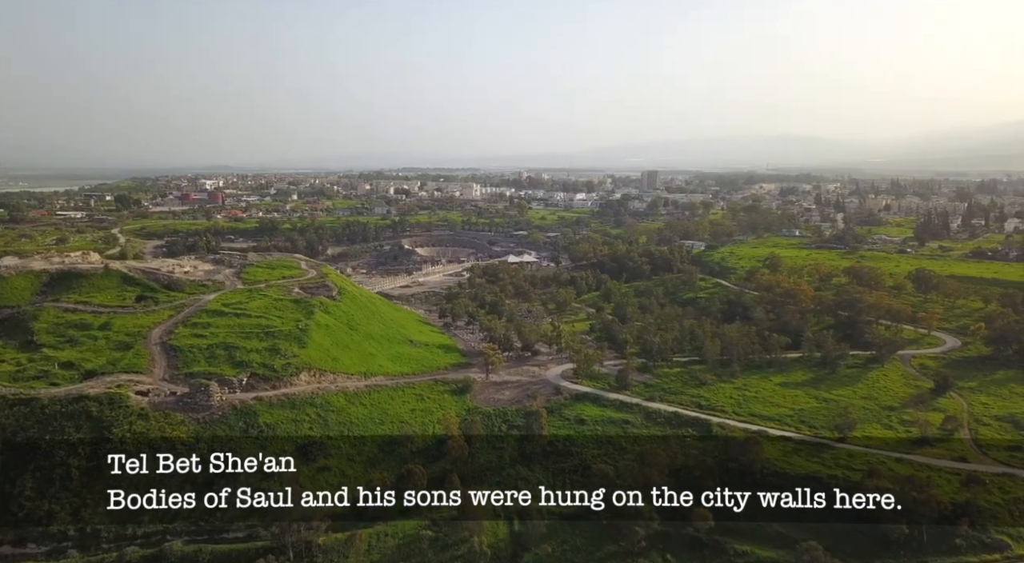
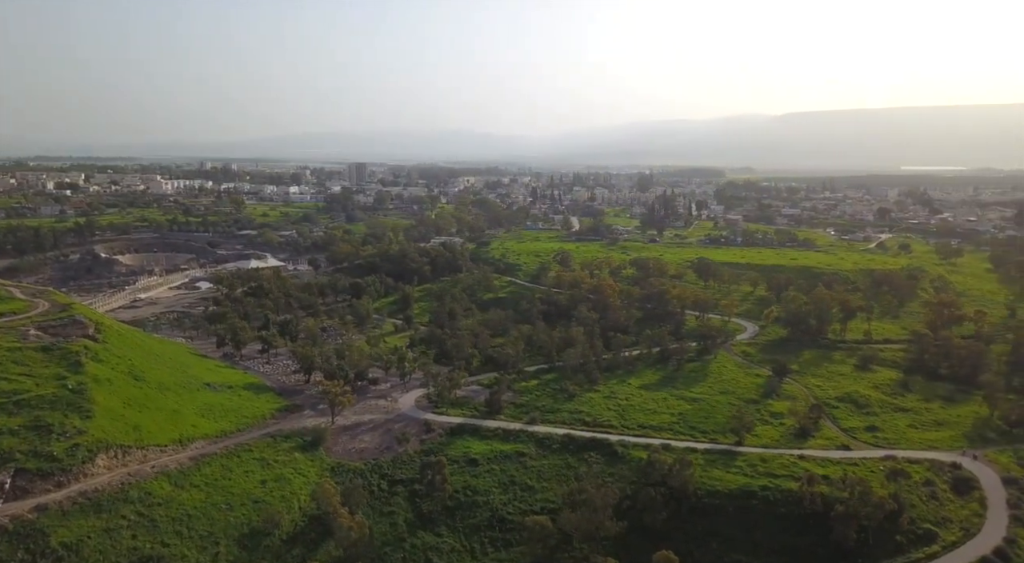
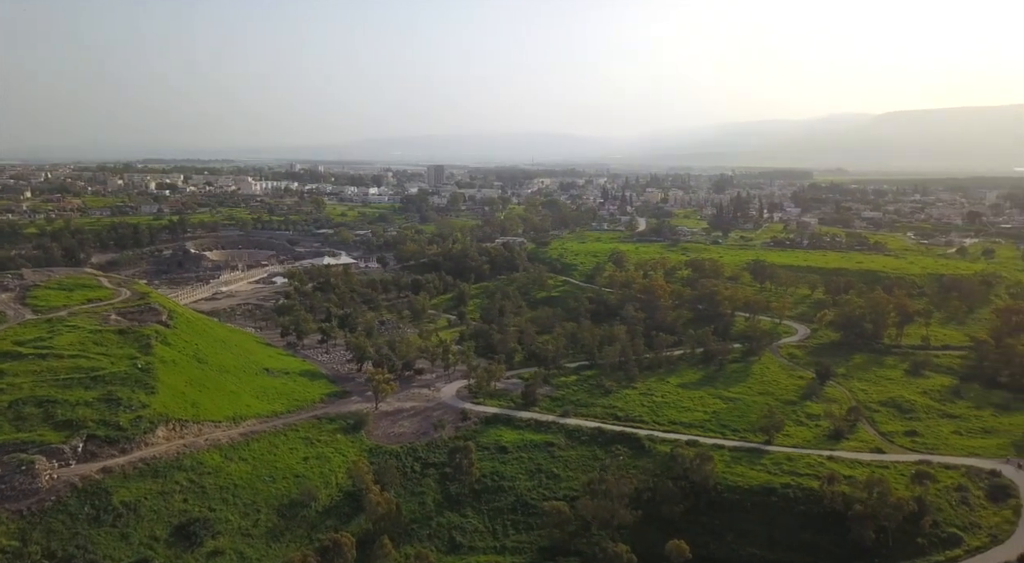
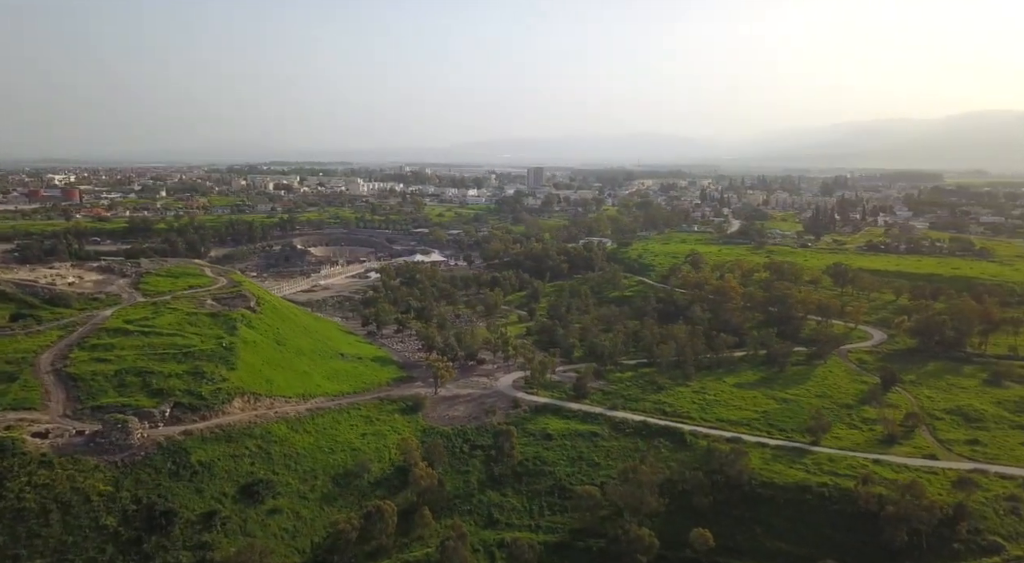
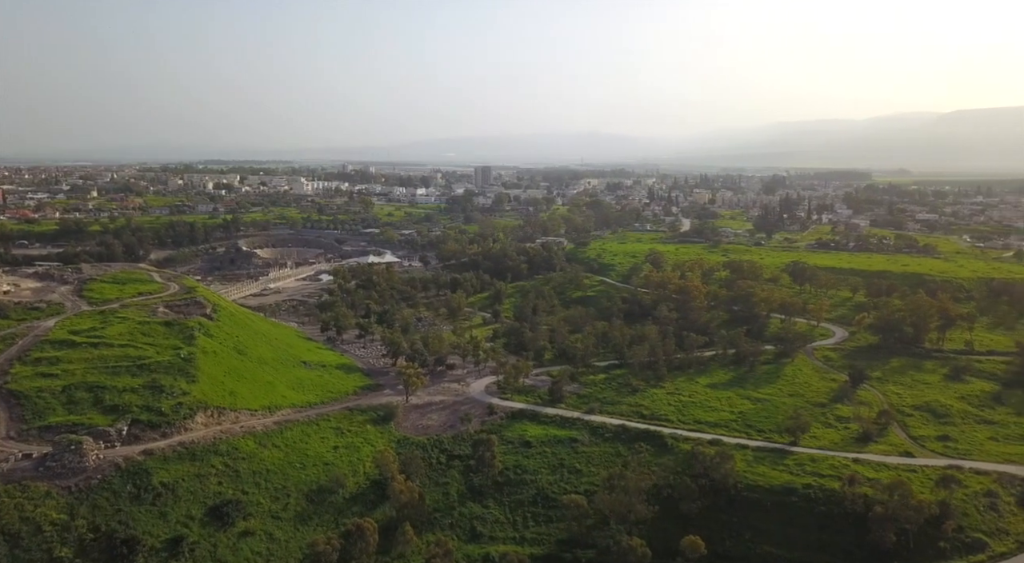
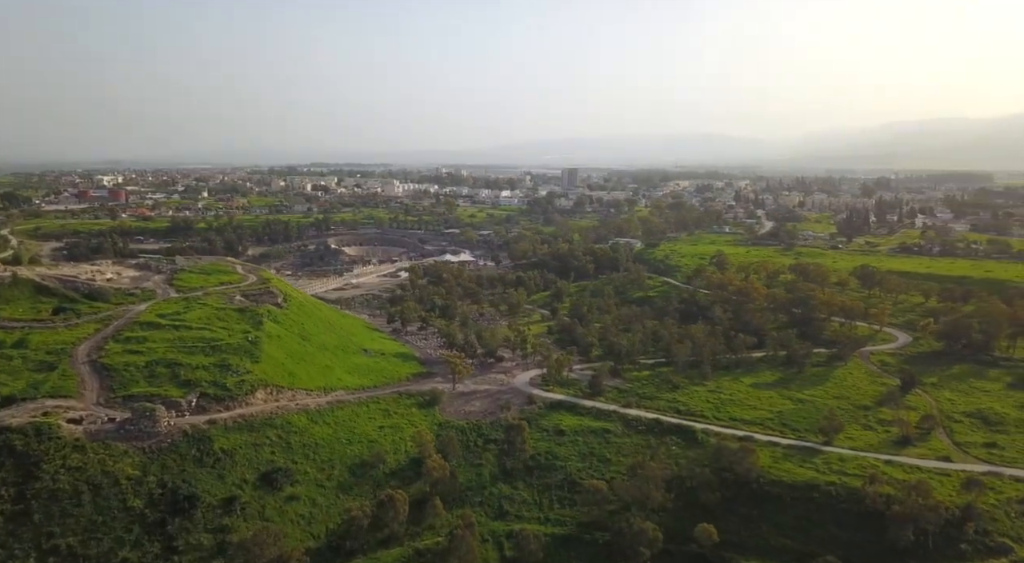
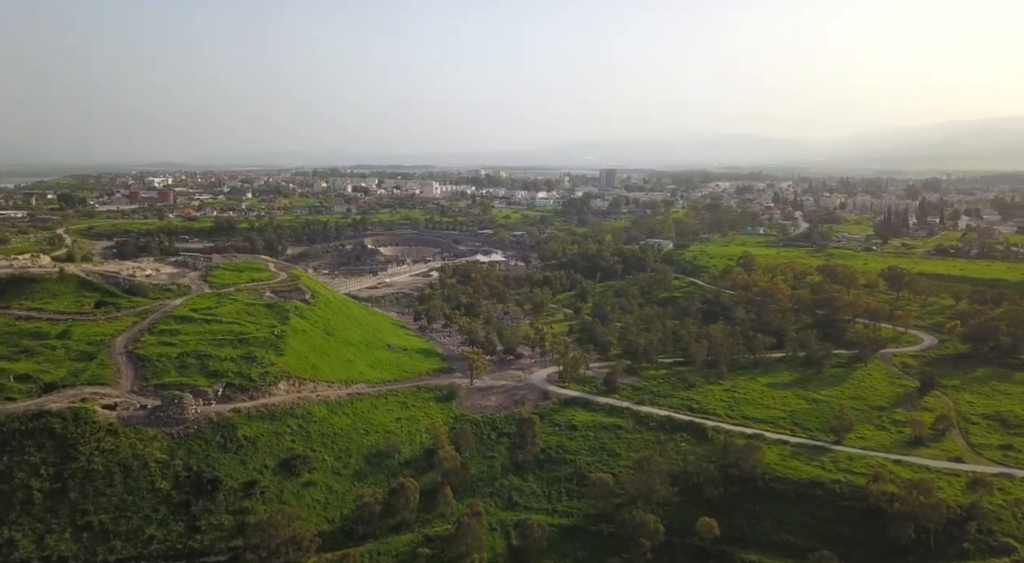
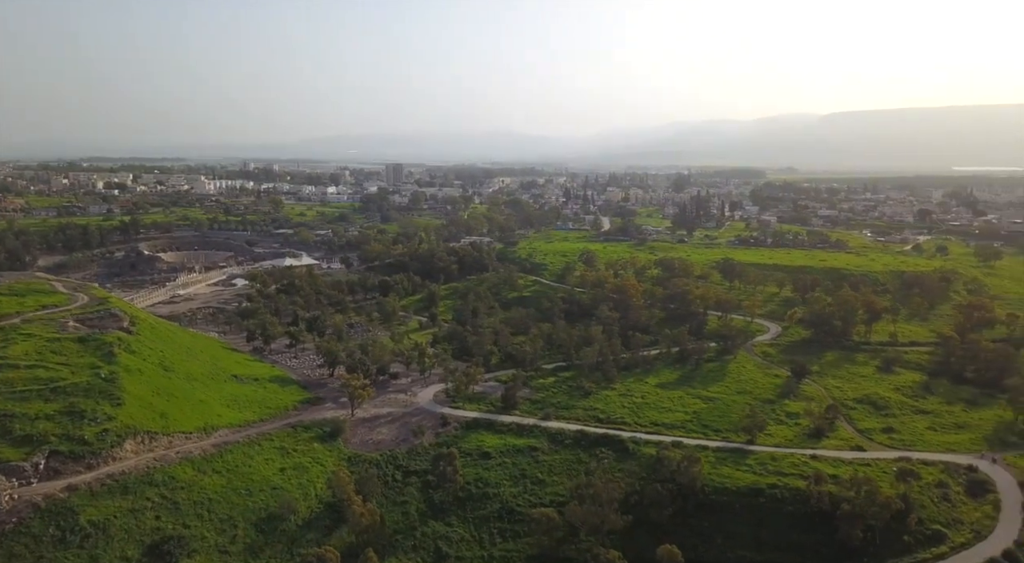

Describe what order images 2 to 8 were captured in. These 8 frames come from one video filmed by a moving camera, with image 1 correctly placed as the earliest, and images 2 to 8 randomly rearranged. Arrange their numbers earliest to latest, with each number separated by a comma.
7, 6, 4, 5, 3, 8, 2
